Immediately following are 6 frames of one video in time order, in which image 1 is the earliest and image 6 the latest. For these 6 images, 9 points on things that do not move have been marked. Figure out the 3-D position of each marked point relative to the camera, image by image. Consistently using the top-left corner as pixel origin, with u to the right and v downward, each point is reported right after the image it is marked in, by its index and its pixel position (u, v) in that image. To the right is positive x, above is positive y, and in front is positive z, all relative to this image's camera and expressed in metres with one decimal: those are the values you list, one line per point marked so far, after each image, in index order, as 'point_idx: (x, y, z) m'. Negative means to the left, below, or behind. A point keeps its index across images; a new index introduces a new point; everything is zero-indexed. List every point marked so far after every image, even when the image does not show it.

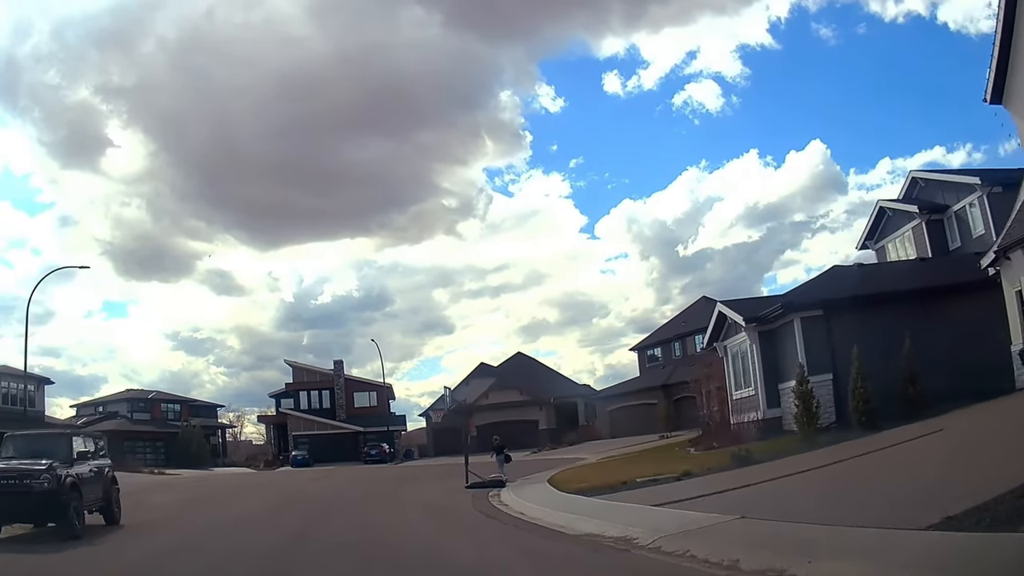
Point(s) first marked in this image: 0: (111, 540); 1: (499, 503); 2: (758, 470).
0: (-6.4, -4.1, +13.7) m
1: (-0.3, -4.7, +18.3) m
2: (+4.5, -3.3, +15.4) m
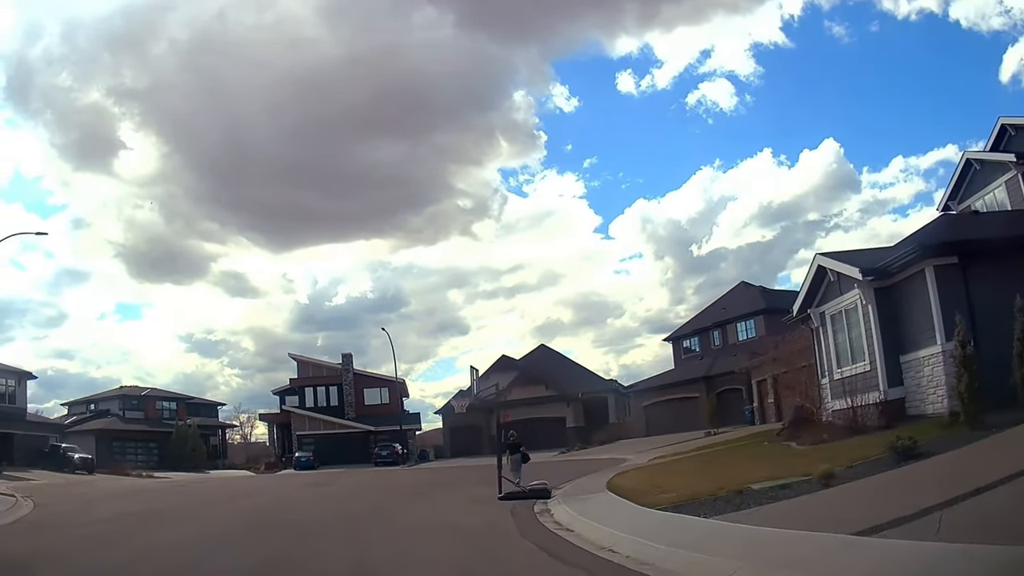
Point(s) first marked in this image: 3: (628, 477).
0: (-5.7, -3.1, +8.7) m
1: (+0.6, -3.6, +13.1) m
2: (+5.3, -2.2, +10.1) m
3: (+2.5, -4.1, +18.4) m
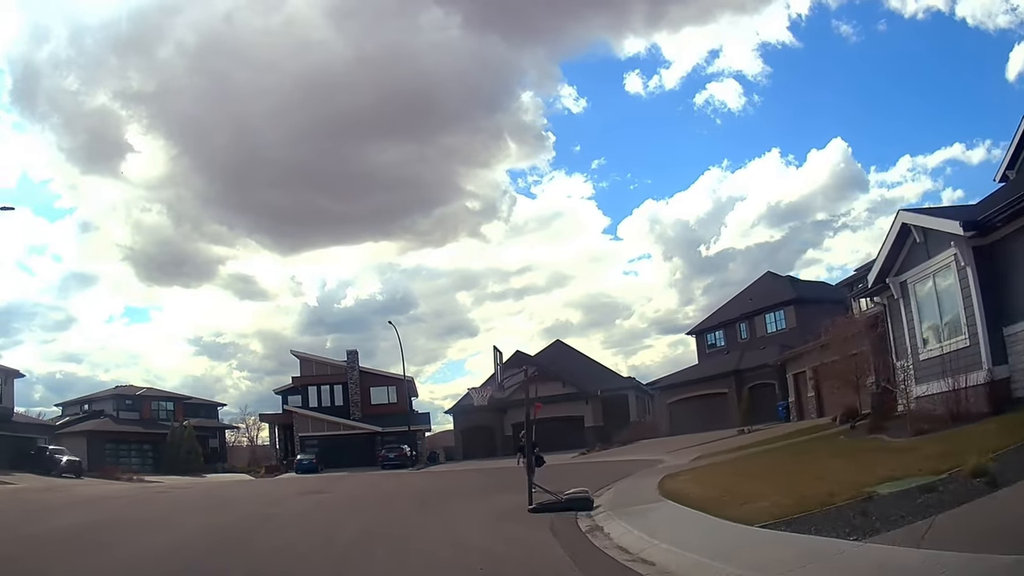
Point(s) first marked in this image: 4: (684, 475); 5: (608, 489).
0: (-5.3, -2.6, +5.6) m
1: (+1.1, -3.0, +10.0) m
2: (+5.7, -1.6, +7.0) m
3: (+3.0, -3.5, +15.2) m
4: (+3.5, -3.7, +16.8) m
5: (+2.0, -4.0, +16.9) m
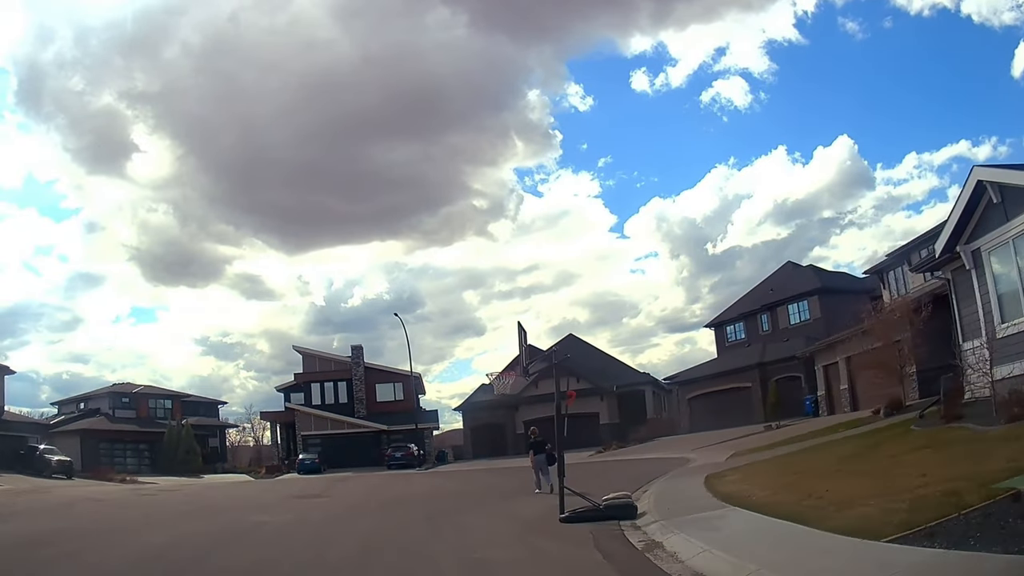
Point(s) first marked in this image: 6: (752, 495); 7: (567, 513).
0: (-5.0, -2.1, +3.5) m
1: (+1.4, -2.5, +7.8) m
2: (+6.0, -1.1, +4.7) m
3: (+3.4, -3.0, +13.0) m
4: (+3.9, -3.2, +14.6) m
5: (+2.3, -3.6, +14.7) m
6: (+3.2, -2.8, +11.5) m
7: (+0.7, -2.8, +10.7) m
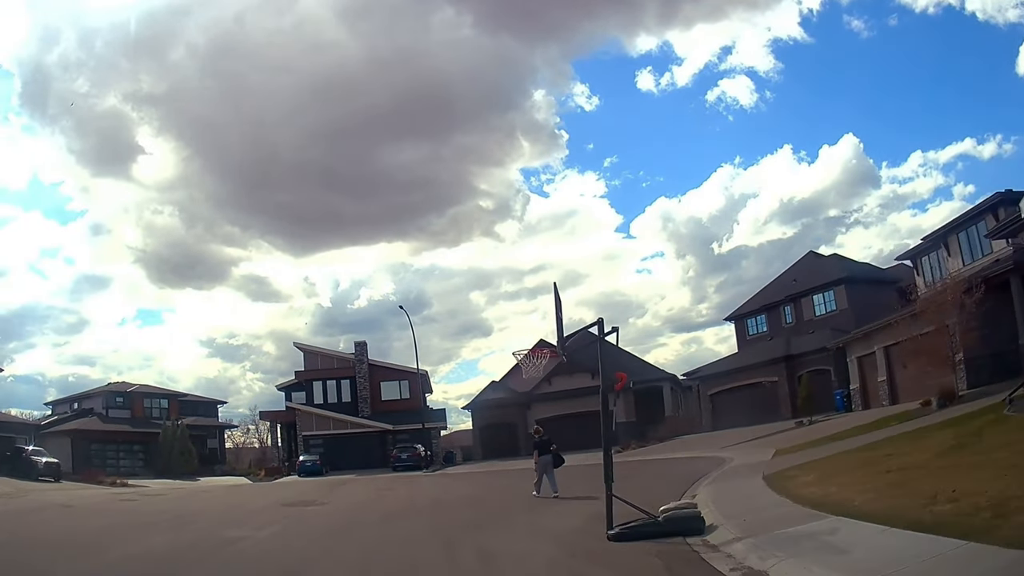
0: (-4.7, -1.7, +1.1) m
1: (+1.7, -2.1, +5.4) m
2: (+6.2, -0.6, +2.3) m
3: (+3.8, -2.5, +10.6) m
4: (+4.2, -2.7, +12.2) m
5: (+2.7, -3.1, +12.3) m
6: (+3.6, -2.3, +9.1) m
7: (+1.0, -2.4, +8.3) m
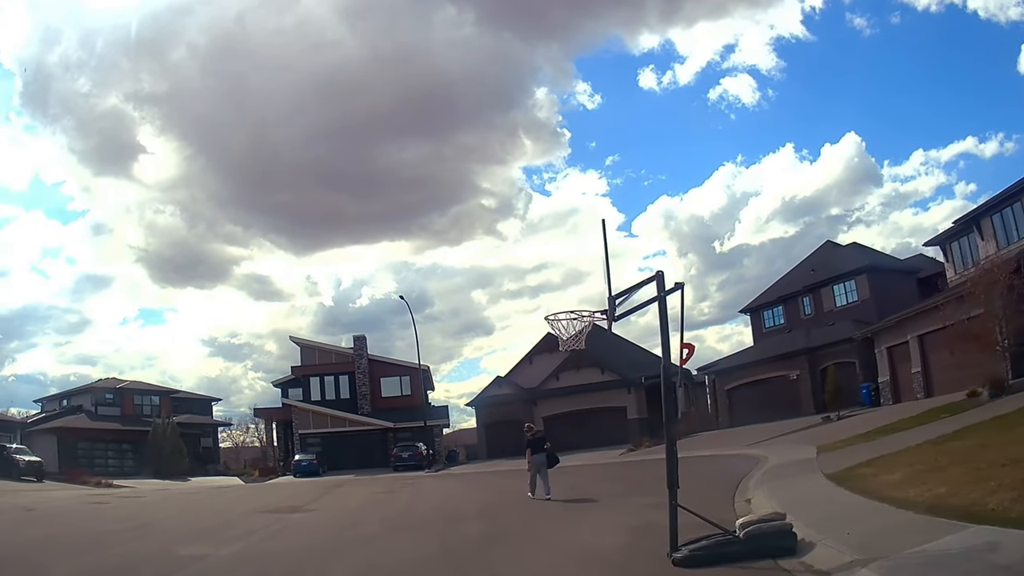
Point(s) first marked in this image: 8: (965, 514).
0: (-4.5, -1.3, -1.0) m
1: (+1.9, -1.6, +3.3) m
2: (+6.4, -0.1, +0.1) m
3: (+4.0, -2.1, +8.5) m
4: (+4.5, -2.3, +10.1) m
5: (+2.9, -2.6, +10.2) m
6: (+3.8, -1.9, +7.0) m
7: (+1.3, -1.9, +6.2) m
8: (+3.5, -1.9, +6.7) m
